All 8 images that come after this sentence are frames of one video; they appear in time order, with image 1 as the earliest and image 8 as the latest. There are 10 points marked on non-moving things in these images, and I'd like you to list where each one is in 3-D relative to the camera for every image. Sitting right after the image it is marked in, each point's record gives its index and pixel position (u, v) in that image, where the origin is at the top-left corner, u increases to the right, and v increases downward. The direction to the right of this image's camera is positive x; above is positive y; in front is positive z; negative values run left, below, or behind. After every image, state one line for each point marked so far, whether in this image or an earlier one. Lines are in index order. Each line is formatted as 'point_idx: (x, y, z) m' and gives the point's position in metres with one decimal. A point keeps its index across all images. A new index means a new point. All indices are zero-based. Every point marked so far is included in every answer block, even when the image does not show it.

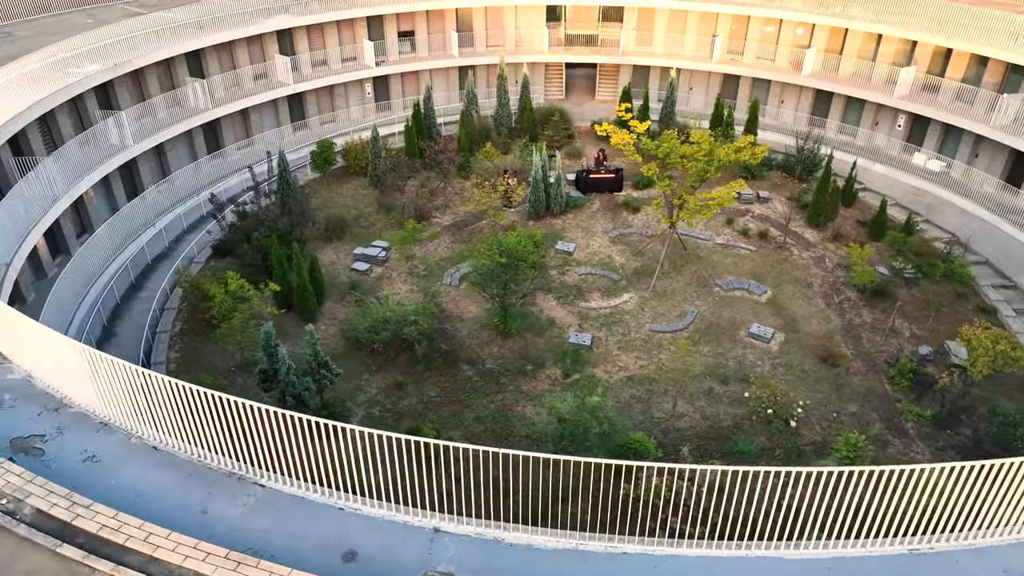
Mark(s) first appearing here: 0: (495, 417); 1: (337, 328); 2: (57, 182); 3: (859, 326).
0: (-0.4, -2.7, +16.5) m
1: (-4.2, -1.0, +18.5) m
2: (-10.8, +2.6, +18.4) m
3: (+8.8, -1.0, +19.4) m
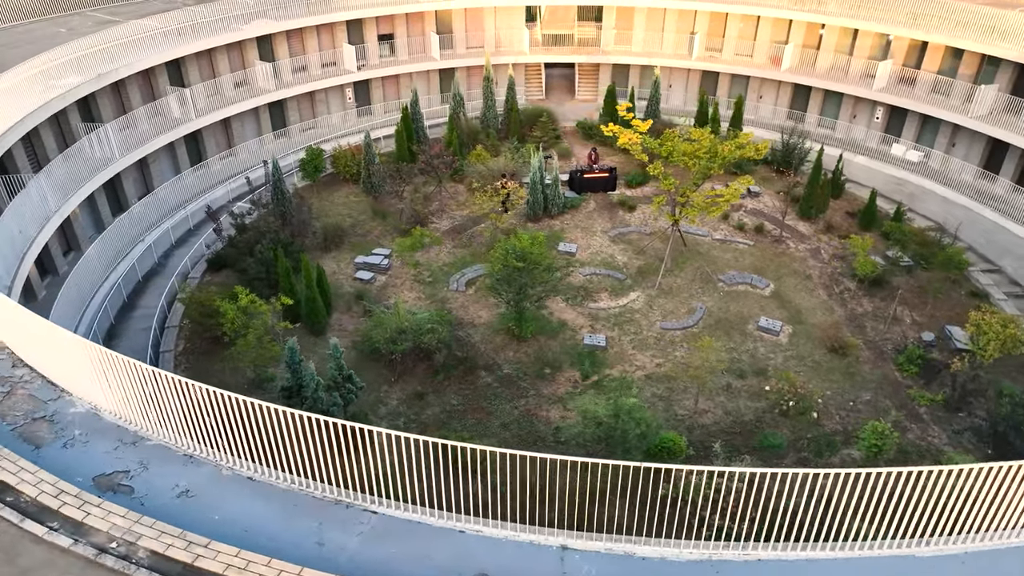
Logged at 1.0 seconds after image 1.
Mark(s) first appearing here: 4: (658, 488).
0: (+0.2, -2.8, +16.4) m
1: (-3.9, -1.2, +18.2) m
2: (-10.6, +2.0, +17.6) m
3: (+9.1, -0.7, +19.8) m
4: (+2.6, -3.6, +14.0) m
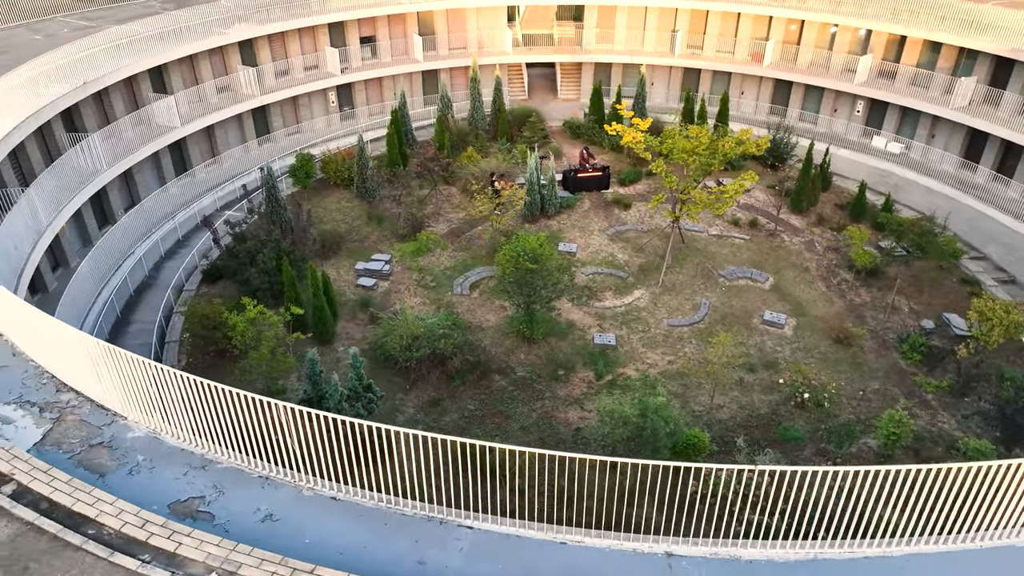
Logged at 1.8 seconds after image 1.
0: (+0.6, -2.9, +16.3) m
1: (-3.6, -1.4, +17.9) m
2: (-10.4, +1.6, +16.9) m
3: (+9.2, -0.5, +20.2) m
4: (+3.2, -3.6, +14.0) m
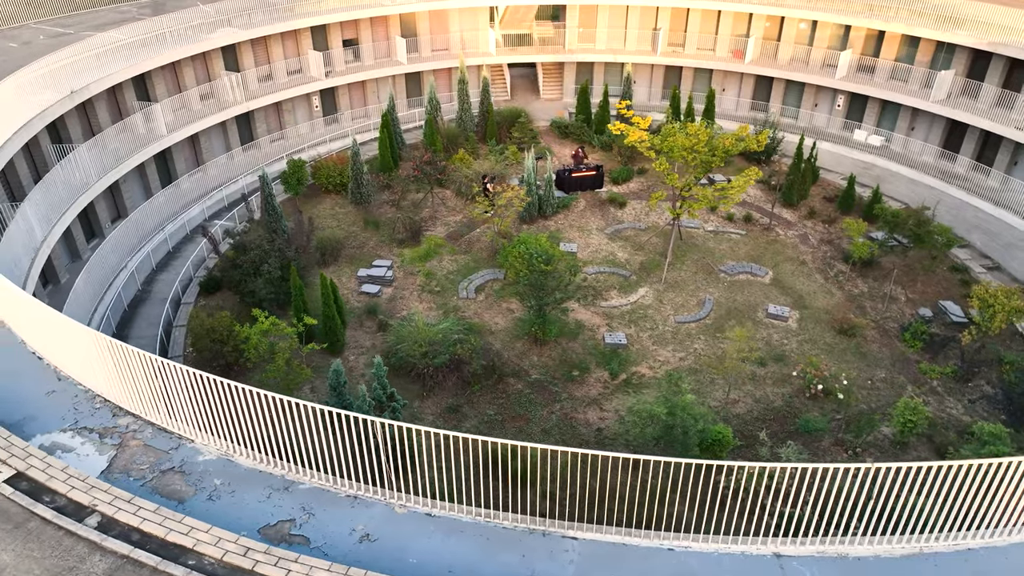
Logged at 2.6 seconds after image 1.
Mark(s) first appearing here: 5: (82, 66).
0: (+1.0, -2.9, +16.2) m
1: (-3.3, -1.6, +17.6) m
2: (-10.1, +1.3, +16.3) m
3: (+9.3, -0.2, +20.6) m
4: (+3.8, -3.5, +14.1) m
5: (-10.6, +5.5, +19.0) m
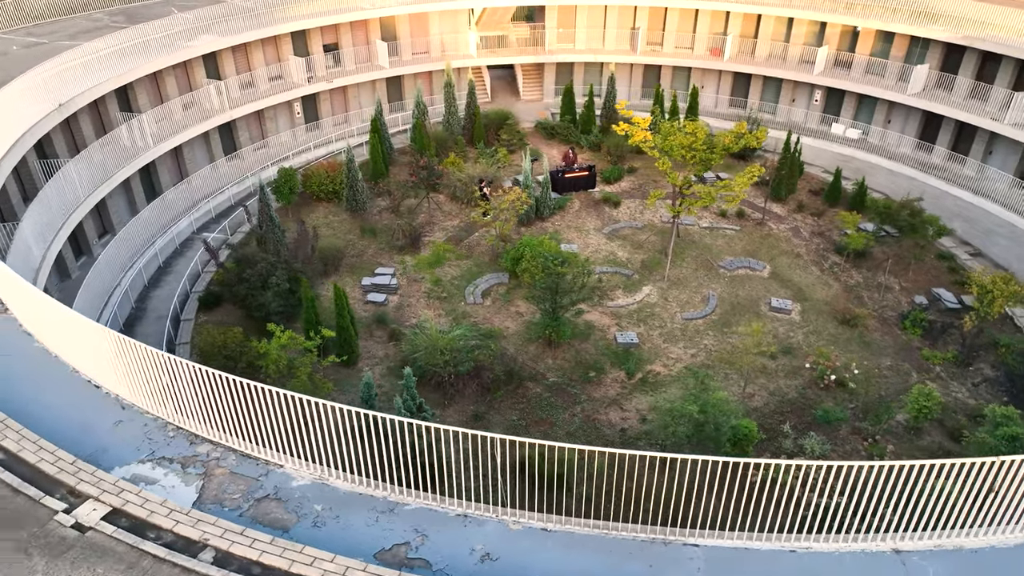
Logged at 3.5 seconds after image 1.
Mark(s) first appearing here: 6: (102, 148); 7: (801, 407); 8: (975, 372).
0: (+1.6, -3.0, +16.2) m
1: (-2.9, -1.8, +17.3) m
2: (-9.7, +0.8, +15.6) m
3: (+9.5, 0.0, +21.1) m
4: (+4.4, -3.5, +14.3) m
5: (-10.6, +5.0, +18.3) m
6: (-10.5, +3.6, +19.6) m
7: (+6.3, -2.6, +16.8) m
8: (+10.9, -2.0, +18.0) m
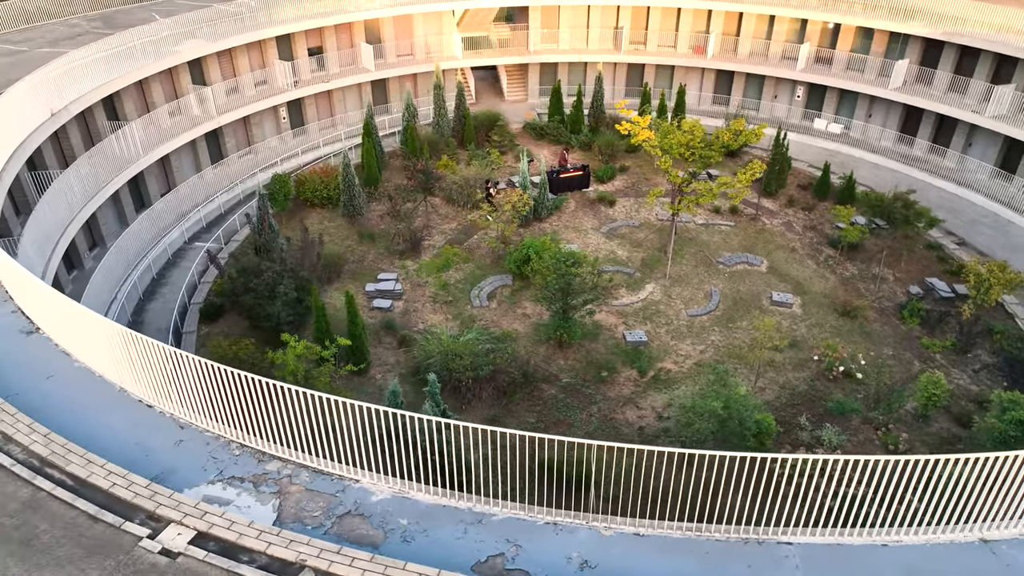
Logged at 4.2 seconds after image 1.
0: (+2.0, -3.0, +16.3) m
1: (-2.6, -1.9, +17.1) m
2: (-9.4, +0.5, +15.1) m
3: (+9.5, +0.3, +21.5) m
4: (+4.9, -3.4, +14.5) m
5: (-10.5, +4.6, +17.7) m
6: (-10.4, +3.3, +19.0) m
7: (+6.7, -2.5, +17.1) m
8: (+11.2, -1.7, +18.5) m
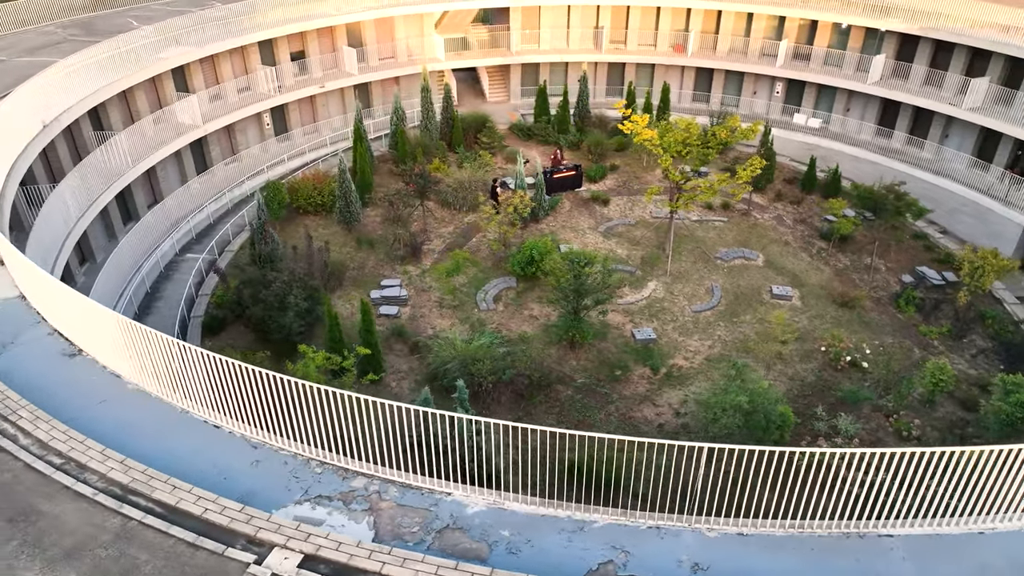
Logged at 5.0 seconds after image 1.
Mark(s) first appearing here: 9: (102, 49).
0: (+2.4, -3.0, +16.3) m
1: (-2.2, -2.1, +17.0) m
2: (-9.0, +0.1, +14.5) m
3: (+9.6, +0.5, +22.0) m
4: (+5.5, -3.3, +14.7) m
5: (-10.3, +4.2, +17.1) m
6: (-10.3, +2.9, +18.4) m
7: (+7.1, -2.3, +17.4) m
8: (+11.4, -1.4, +19.1) m
9: (-10.5, +6.1, +19.5) m
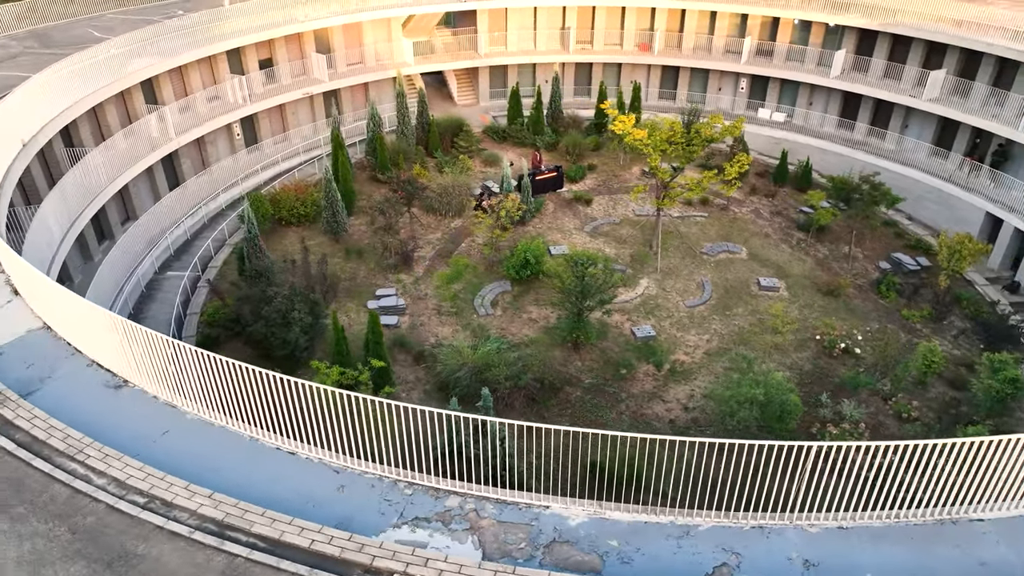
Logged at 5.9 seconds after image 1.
0: (+2.7, -2.9, +16.5) m
1: (-2.0, -2.3, +16.8) m
2: (-8.6, -0.4, +13.8) m
3: (+9.3, +0.9, +22.6) m
4: (+5.9, -3.1, +15.1) m
5: (-10.4, +3.7, +16.3) m
6: (-10.3, +2.3, +17.6) m
7: (+7.2, -2.1, +17.9) m
8: (+11.4, -1.0, +19.9) m
9: (-10.8, +5.5, +18.7) m
